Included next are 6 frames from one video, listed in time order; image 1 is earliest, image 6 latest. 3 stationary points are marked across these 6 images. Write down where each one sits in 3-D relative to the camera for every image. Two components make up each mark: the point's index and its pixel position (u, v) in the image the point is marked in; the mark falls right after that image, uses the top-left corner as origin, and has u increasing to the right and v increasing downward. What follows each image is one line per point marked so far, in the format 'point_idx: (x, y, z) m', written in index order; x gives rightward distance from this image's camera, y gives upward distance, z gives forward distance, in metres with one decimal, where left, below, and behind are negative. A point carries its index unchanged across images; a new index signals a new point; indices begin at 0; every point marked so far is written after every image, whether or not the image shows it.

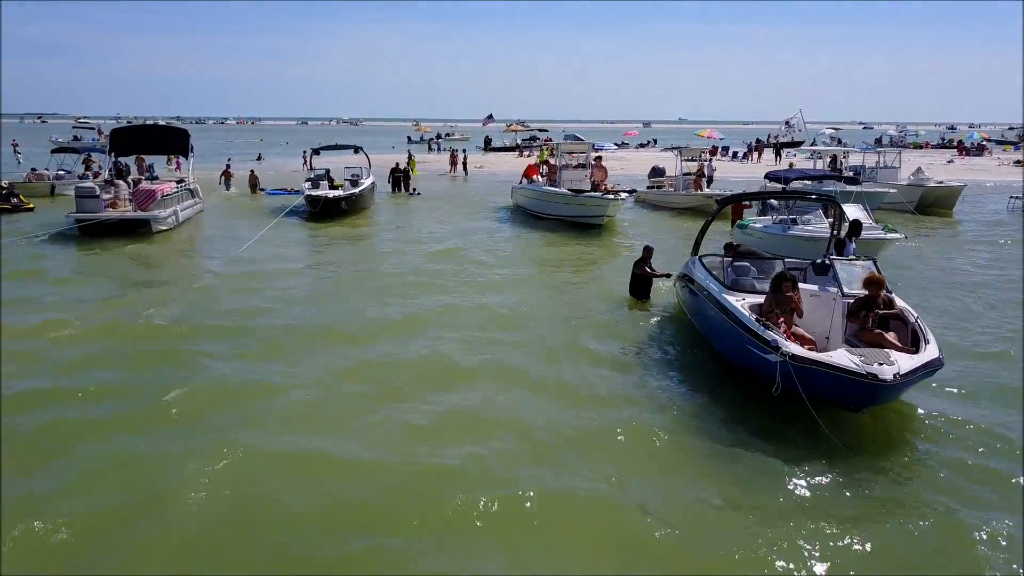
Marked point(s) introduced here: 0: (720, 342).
0: (+2.6, -0.7, +8.3) m
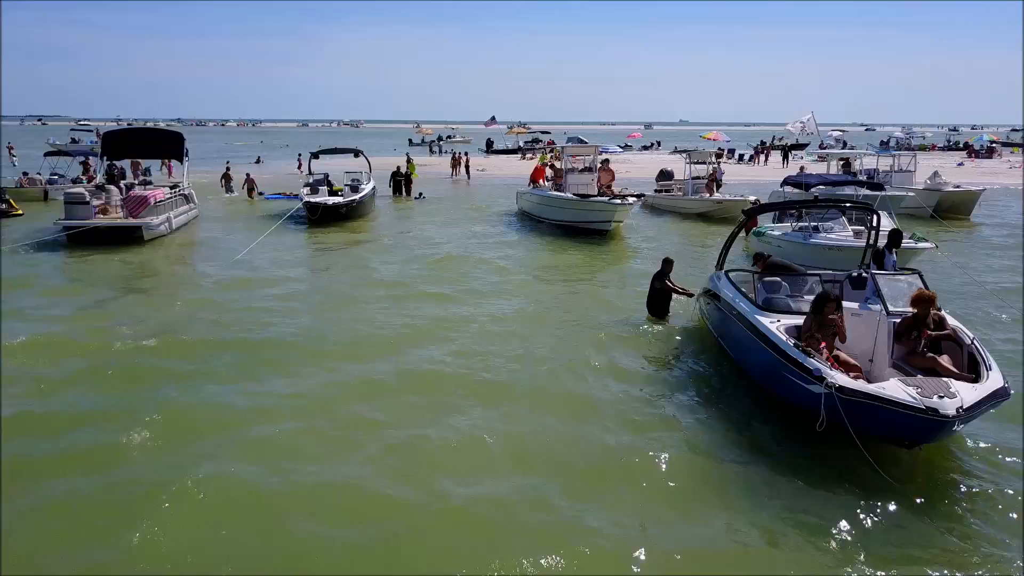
0: (+2.8, -0.9, +7.6) m
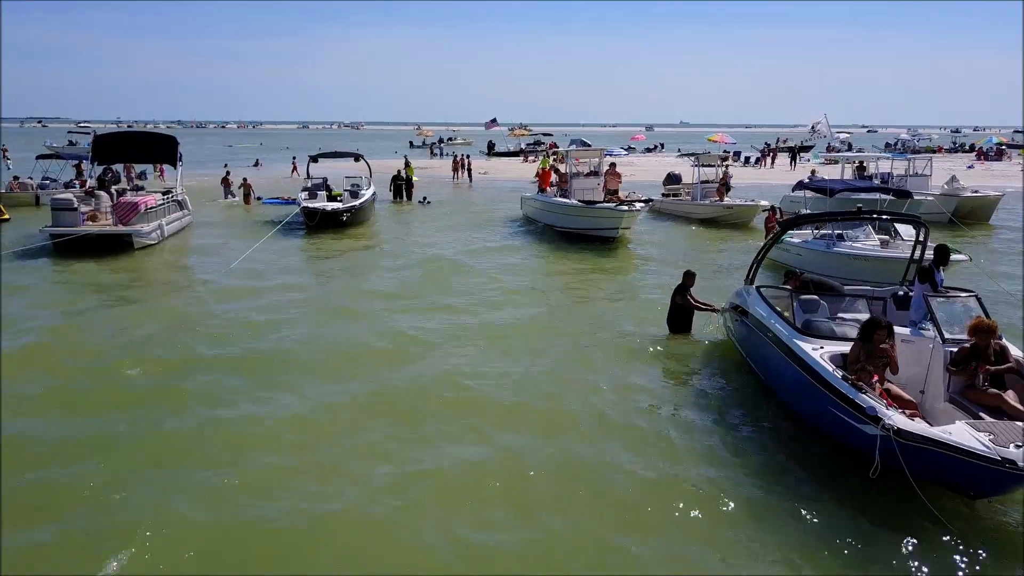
0: (+2.9, -1.1, +6.9) m
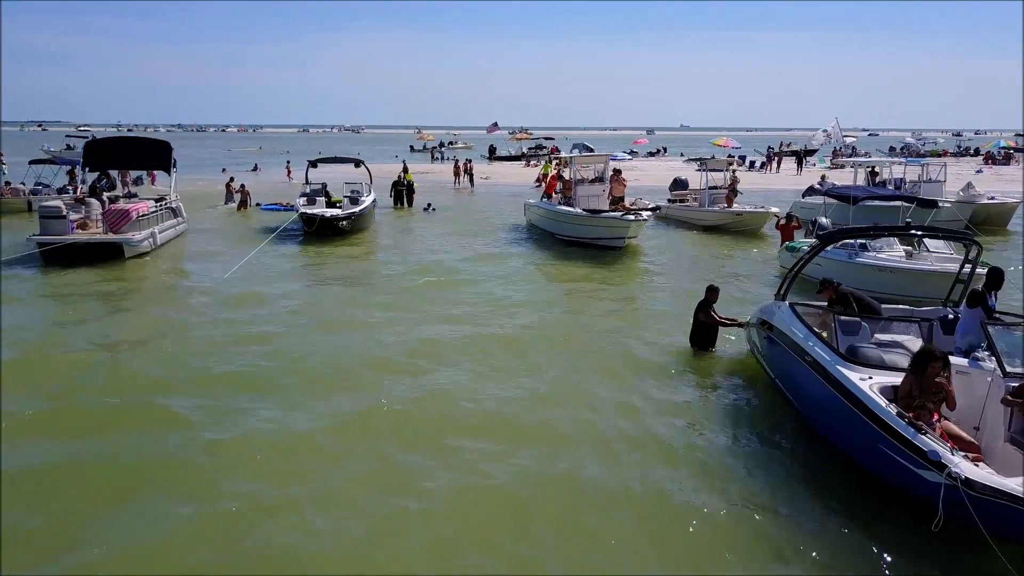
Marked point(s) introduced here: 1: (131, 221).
0: (+3.0, -1.3, +6.3) m
1: (-9.2, +1.6, +16.0) m
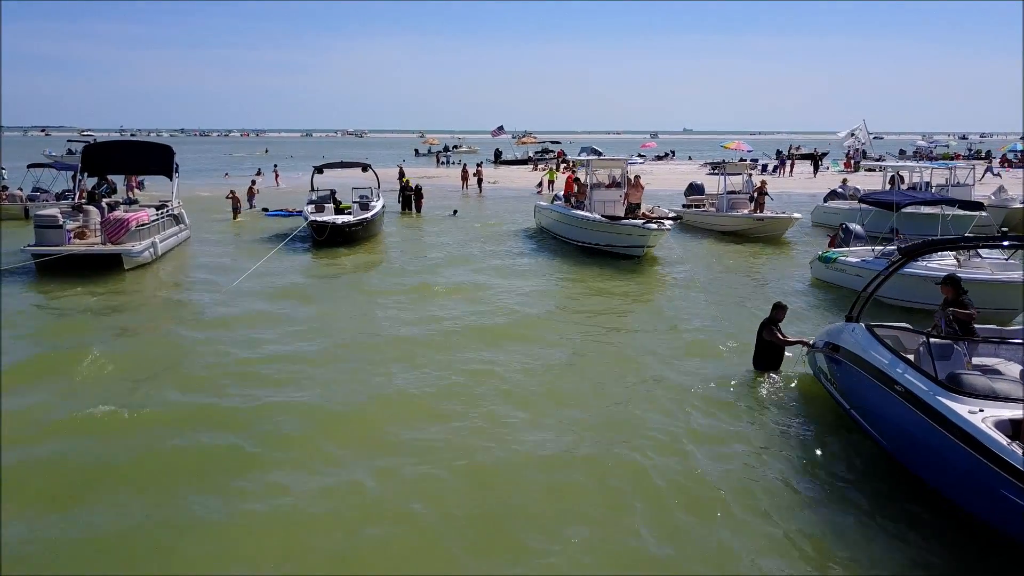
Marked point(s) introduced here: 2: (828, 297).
0: (+3.4, -1.5, +5.6) m
1: (-8.8, +1.4, +15.3) m
2: (+6.9, -0.2, +14.5) m
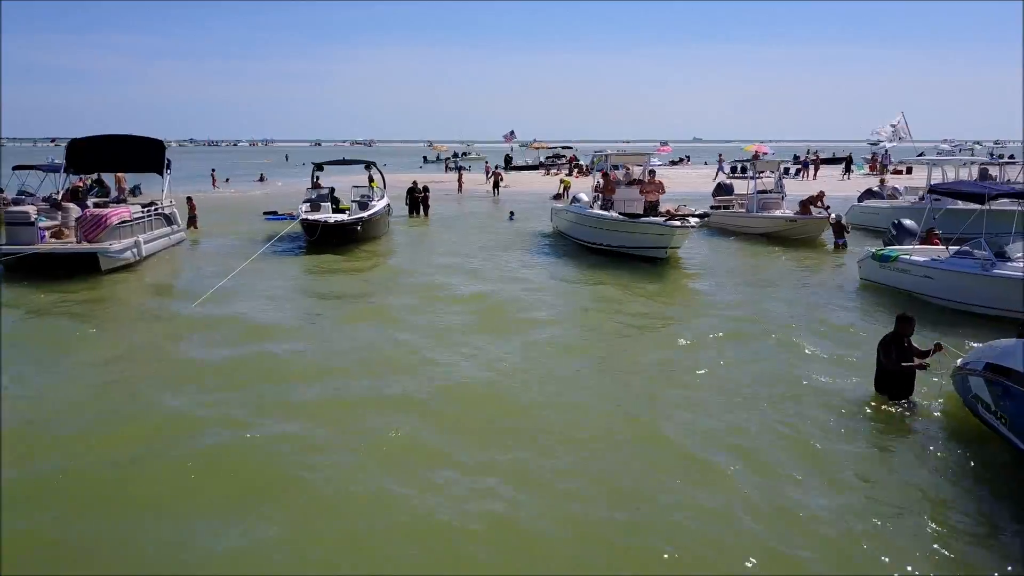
0: (+3.8, -1.4, +4.0) m
1: (-8.4, +1.3, +14.0) m
2: (+7.4, -0.3, +13.0) m
